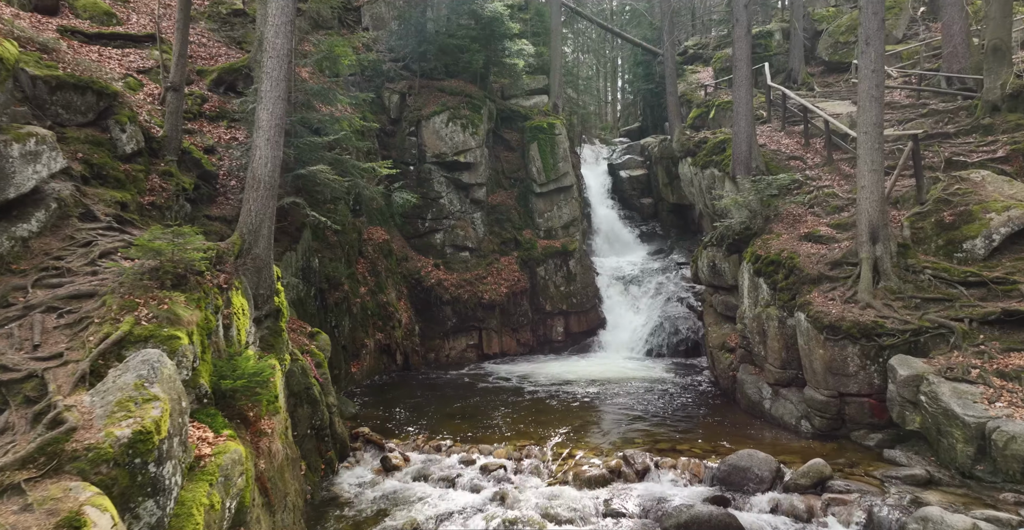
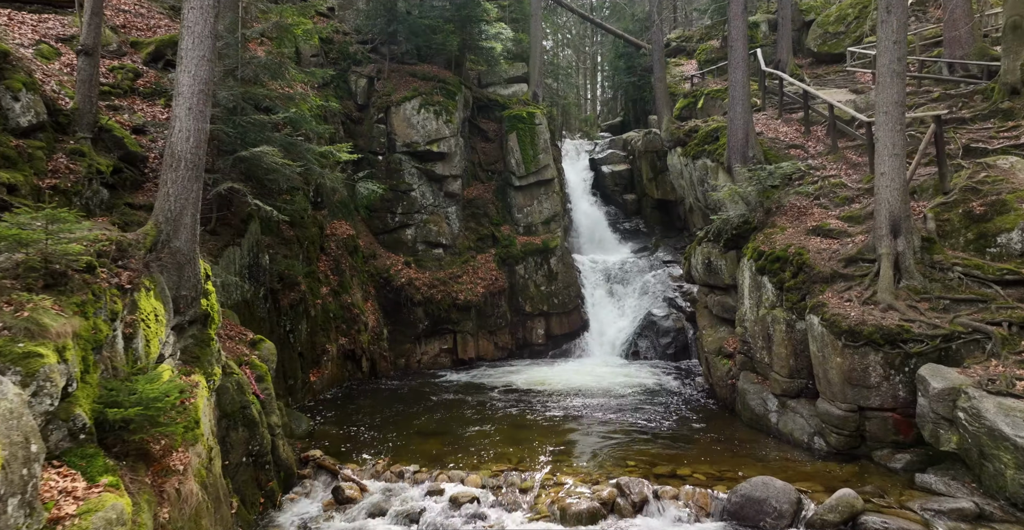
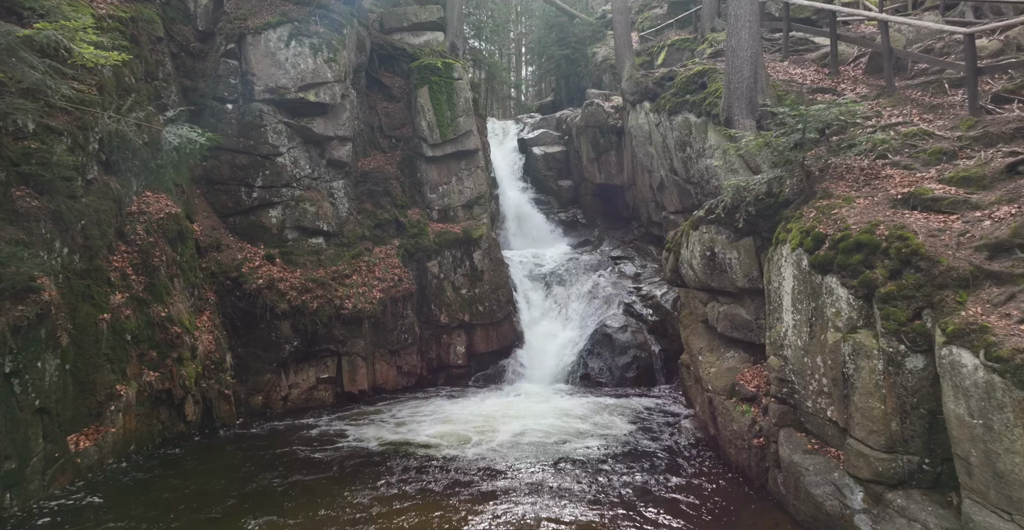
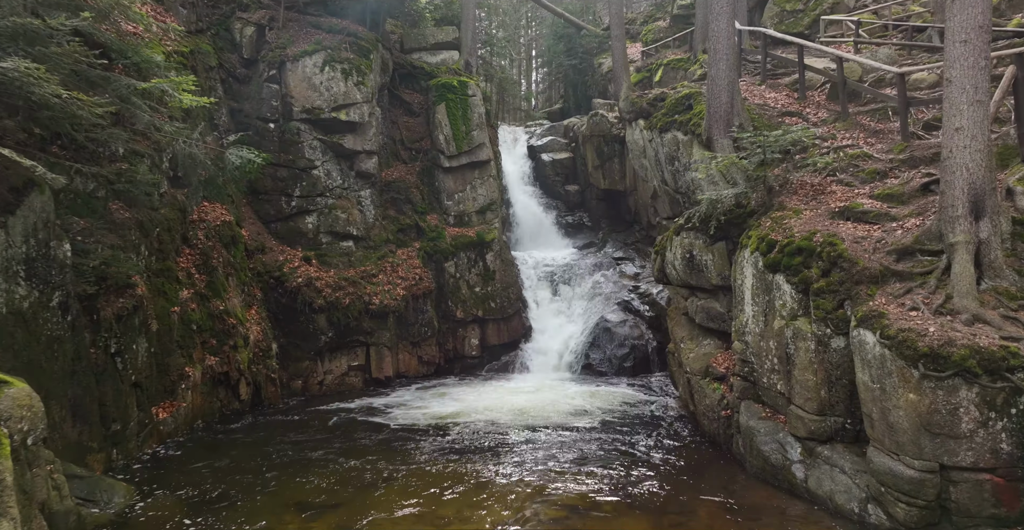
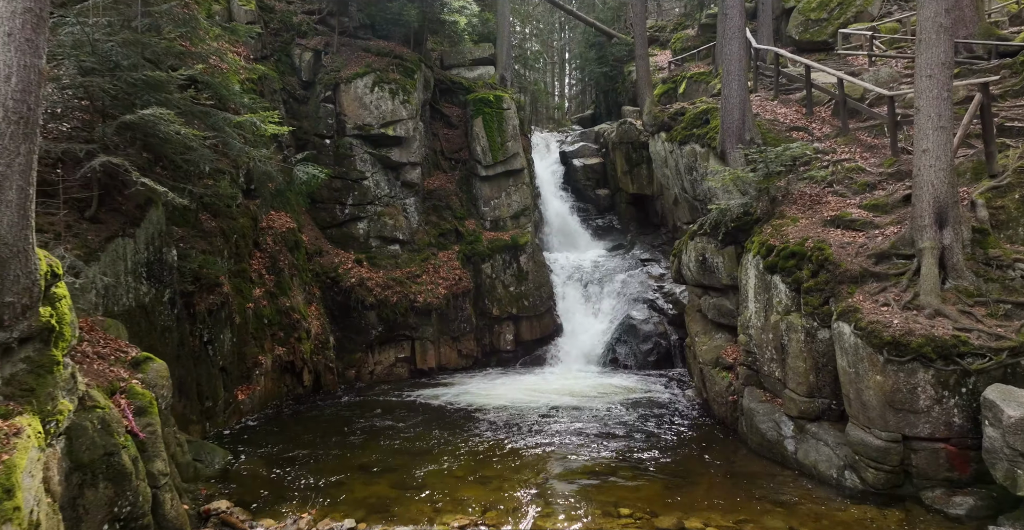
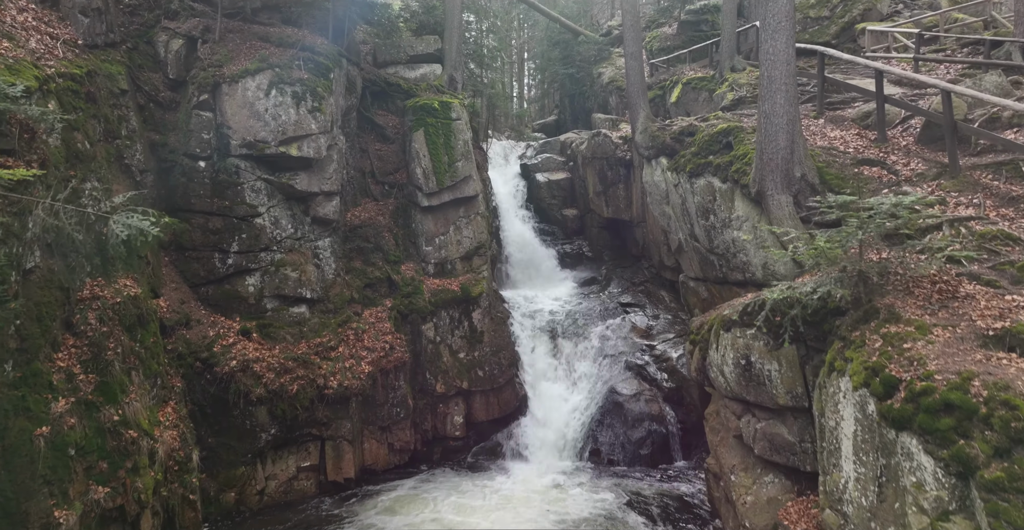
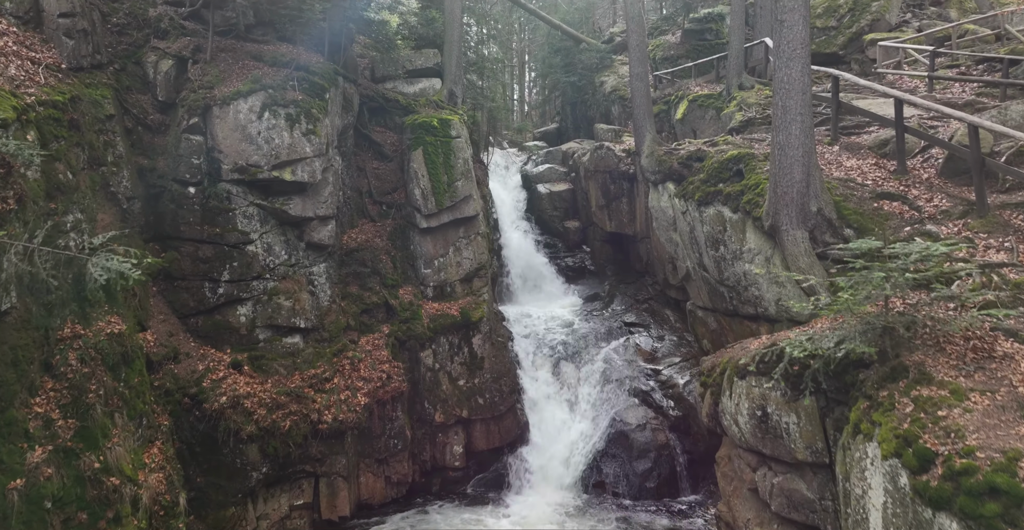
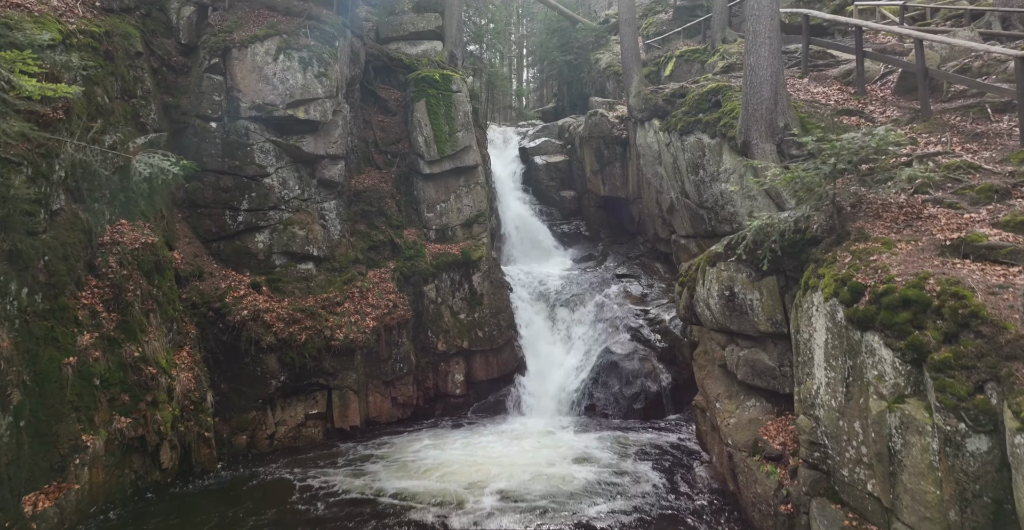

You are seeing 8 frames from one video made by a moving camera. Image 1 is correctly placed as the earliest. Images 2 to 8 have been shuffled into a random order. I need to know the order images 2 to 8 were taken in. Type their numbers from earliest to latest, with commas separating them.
2, 5, 4, 3, 8, 6, 7
